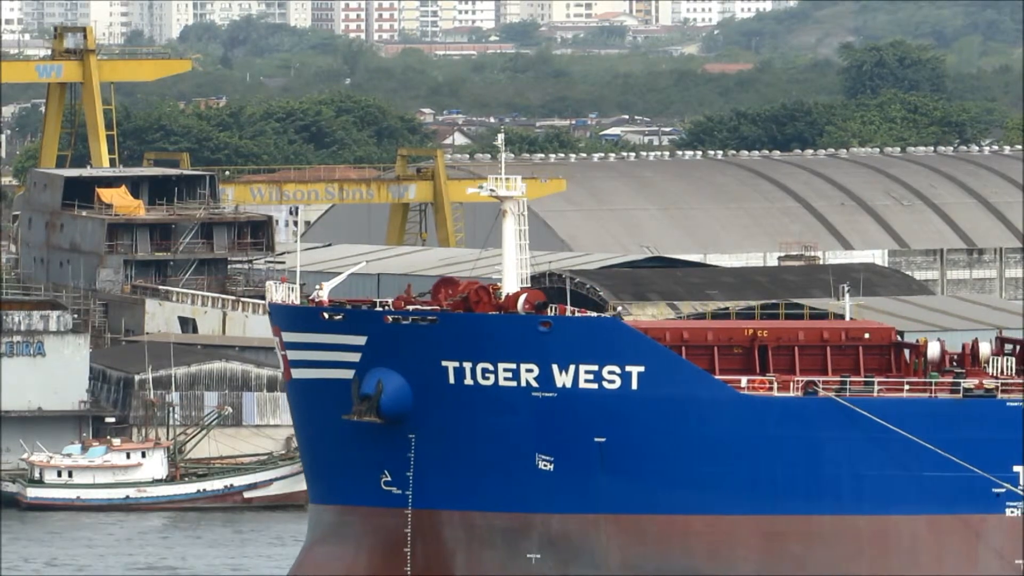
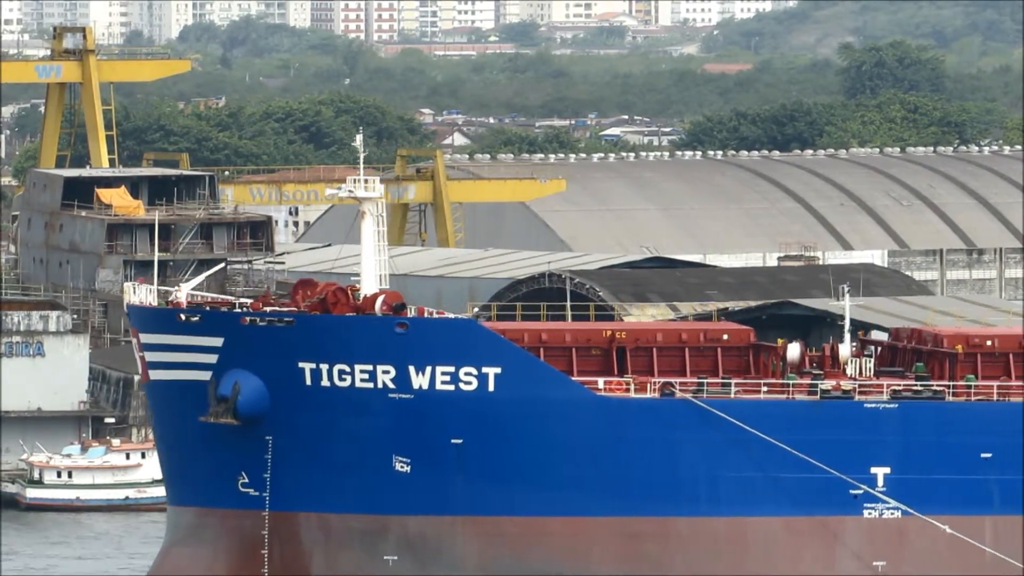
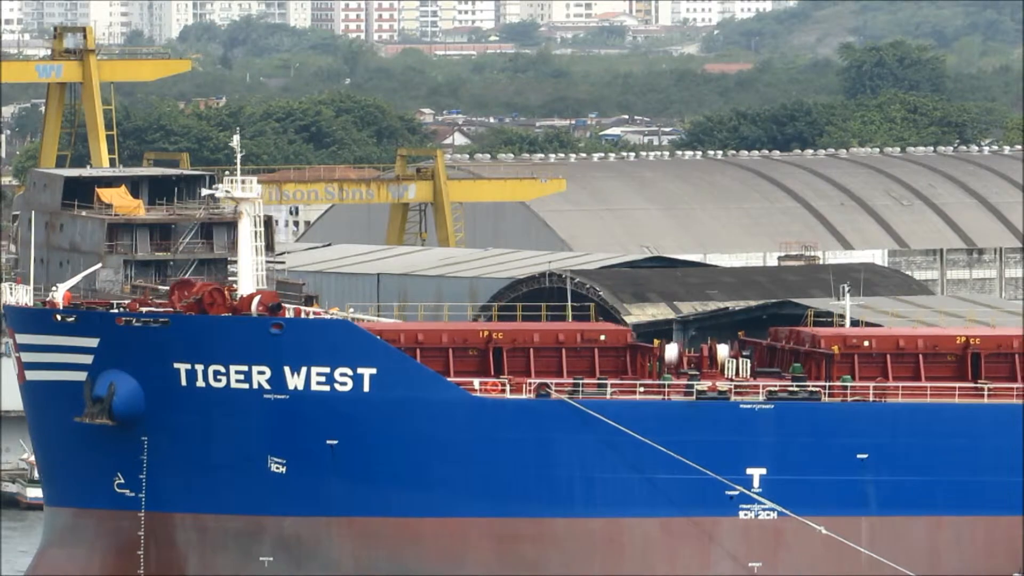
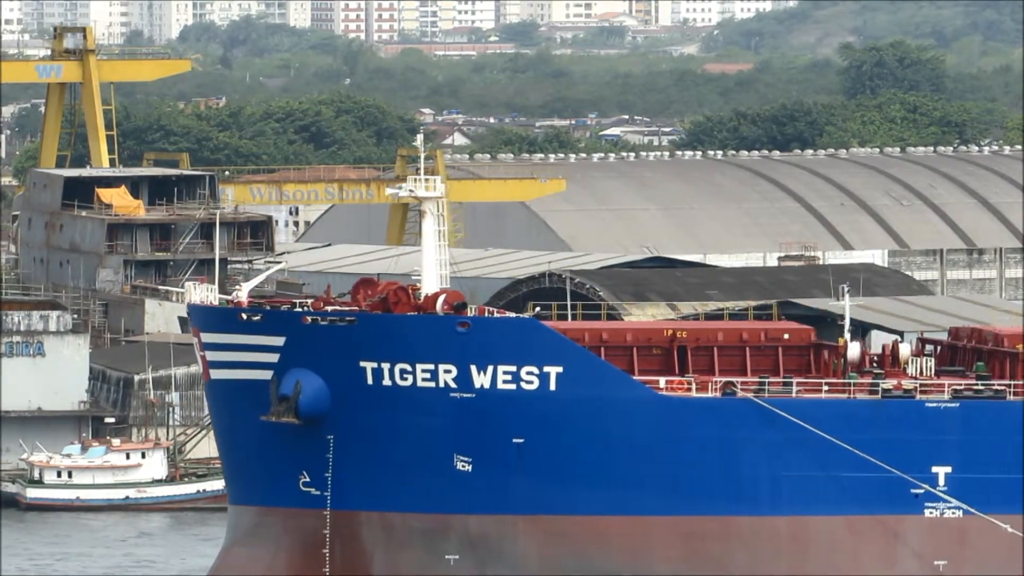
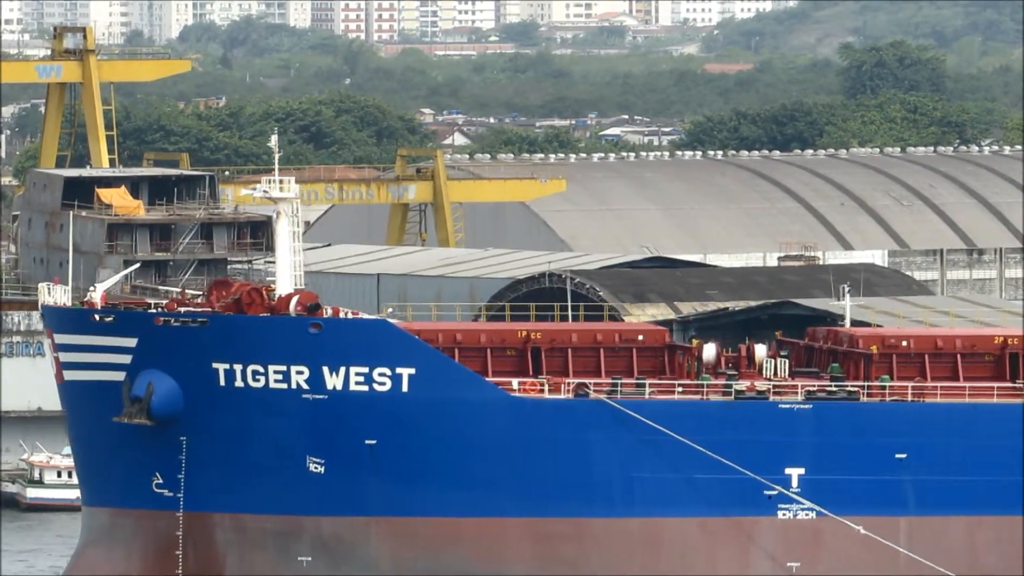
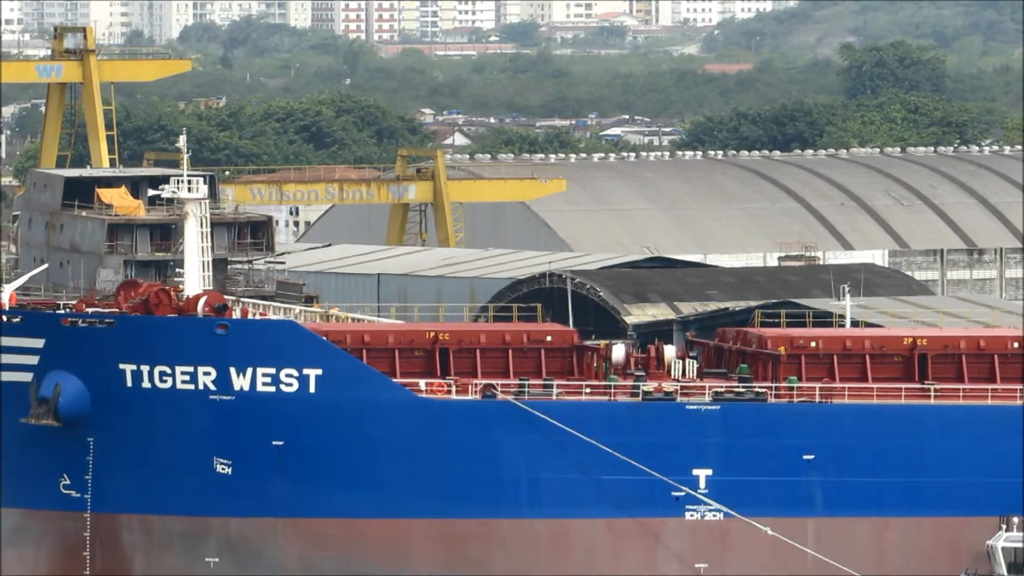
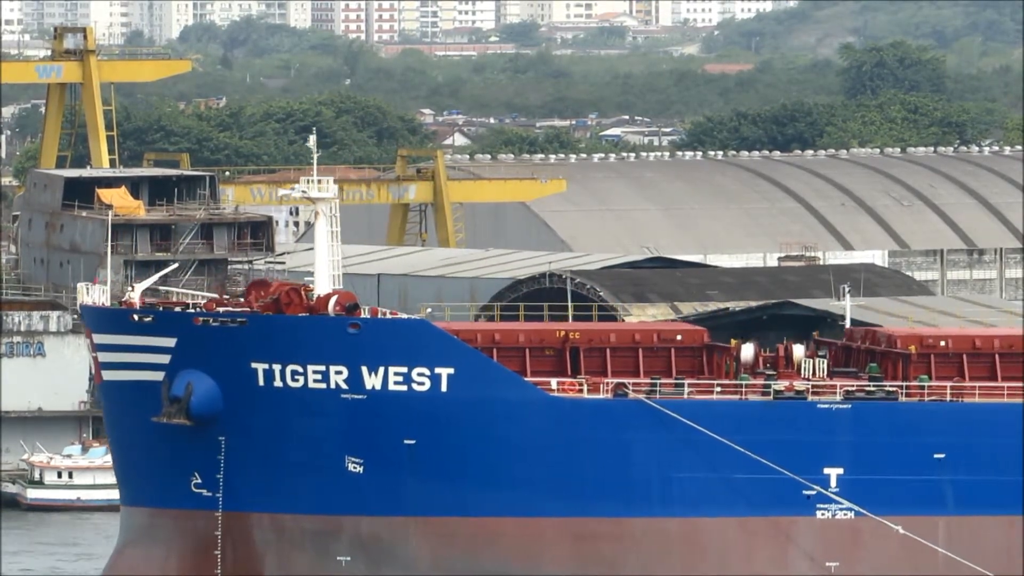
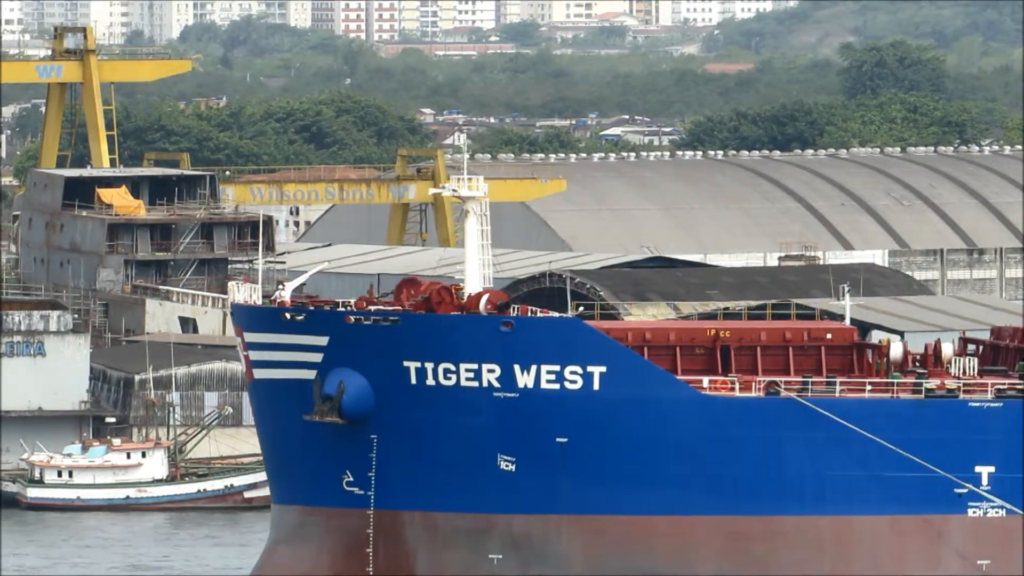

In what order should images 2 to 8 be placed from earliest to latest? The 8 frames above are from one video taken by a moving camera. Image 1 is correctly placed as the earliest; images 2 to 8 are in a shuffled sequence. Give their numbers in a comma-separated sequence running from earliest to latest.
8, 4, 2, 7, 5, 3, 6
